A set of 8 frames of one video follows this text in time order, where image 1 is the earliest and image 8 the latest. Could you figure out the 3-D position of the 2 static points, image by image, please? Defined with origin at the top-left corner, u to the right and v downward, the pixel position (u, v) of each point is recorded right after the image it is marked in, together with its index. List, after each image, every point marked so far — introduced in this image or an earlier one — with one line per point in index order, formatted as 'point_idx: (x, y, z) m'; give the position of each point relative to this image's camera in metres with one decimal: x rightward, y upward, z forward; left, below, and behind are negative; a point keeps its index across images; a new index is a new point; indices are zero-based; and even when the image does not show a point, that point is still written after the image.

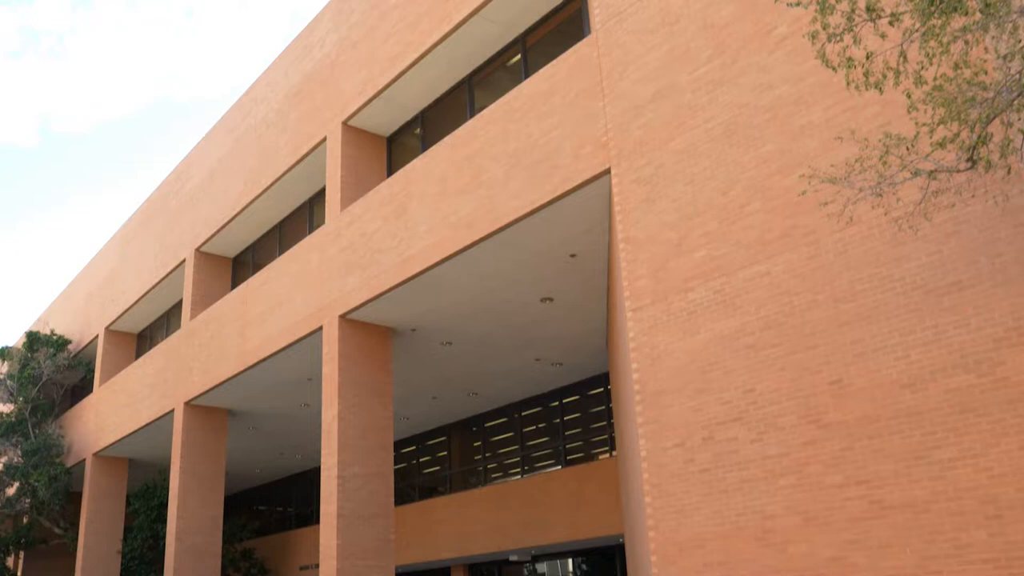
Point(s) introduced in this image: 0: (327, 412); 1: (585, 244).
0: (-3.3, -2.2, +14.9) m
1: (+1.2, +0.7, +13.2) m
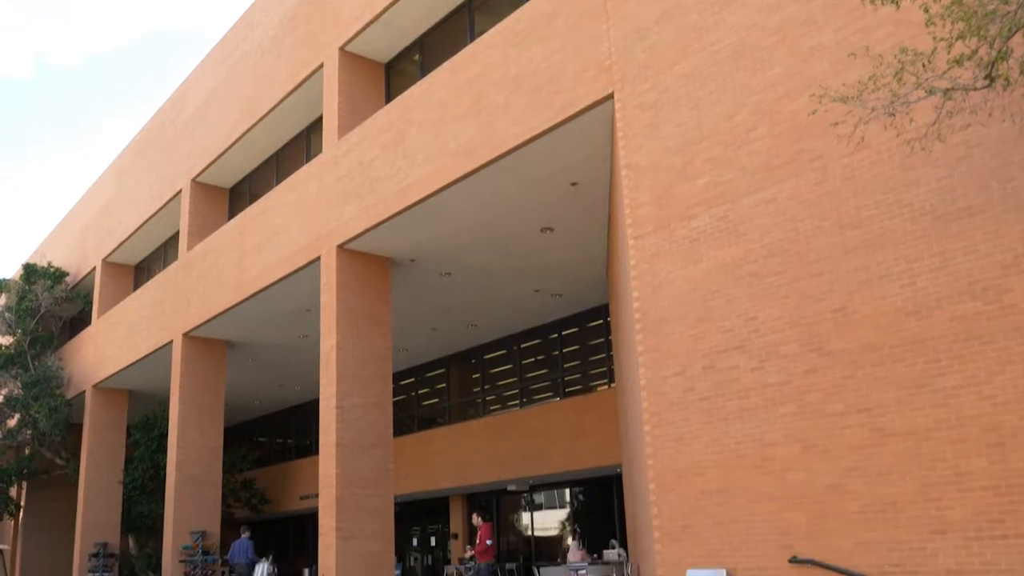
0: (-3.3, -1.0, +14.8) m
1: (+1.2, +1.8, +12.9) m
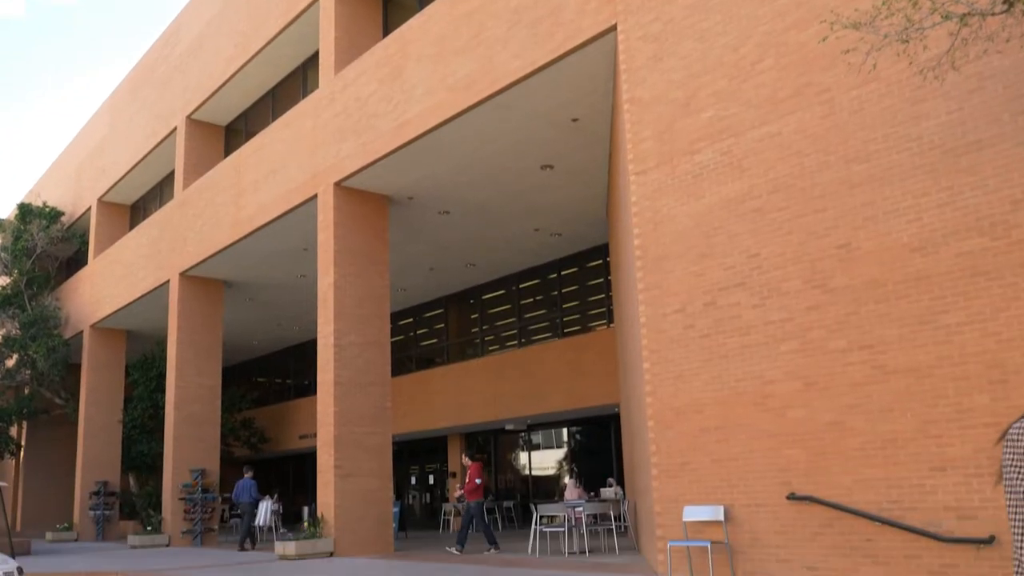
0: (-3.3, +0.1, +14.6) m
1: (+1.1, +2.8, +12.6) m
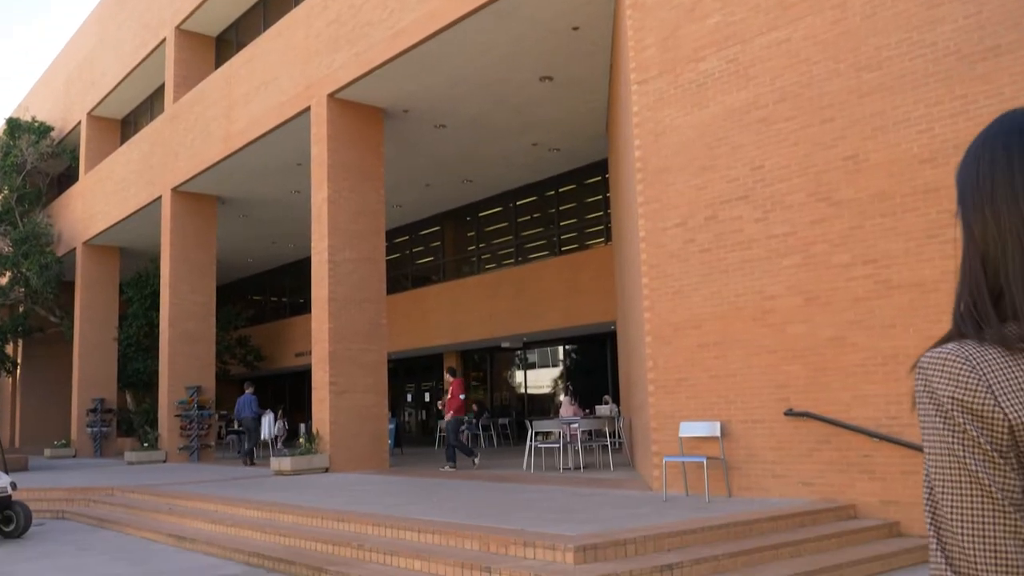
0: (-3.4, +1.6, +14.2) m
1: (+1.1, +4.0, +12.0) m
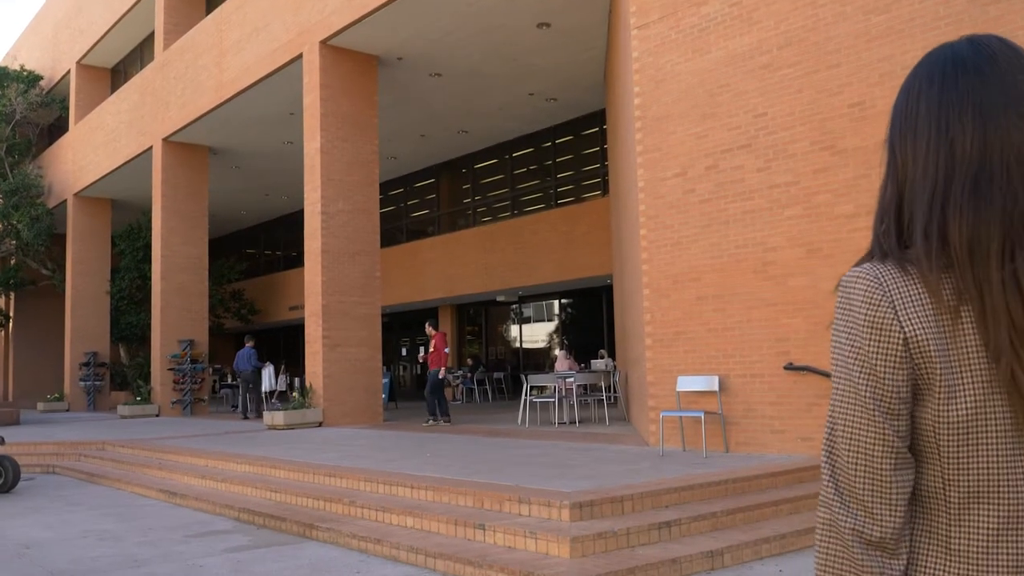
0: (-3.5, +2.4, +13.9) m
1: (+1.0, +4.7, +11.5) m
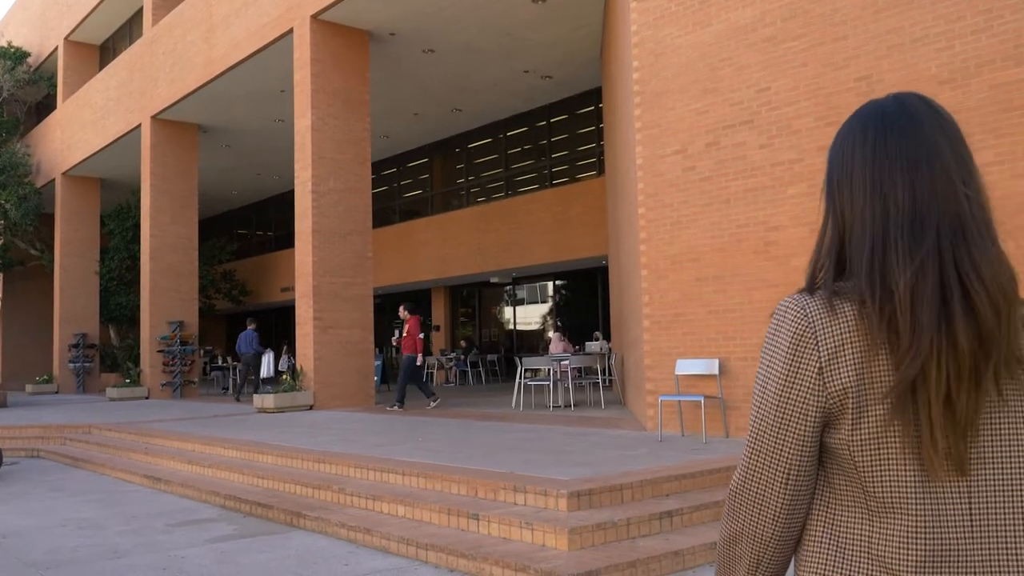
0: (-3.6, +2.7, +13.6) m
1: (+0.9, +5.0, +11.2) m
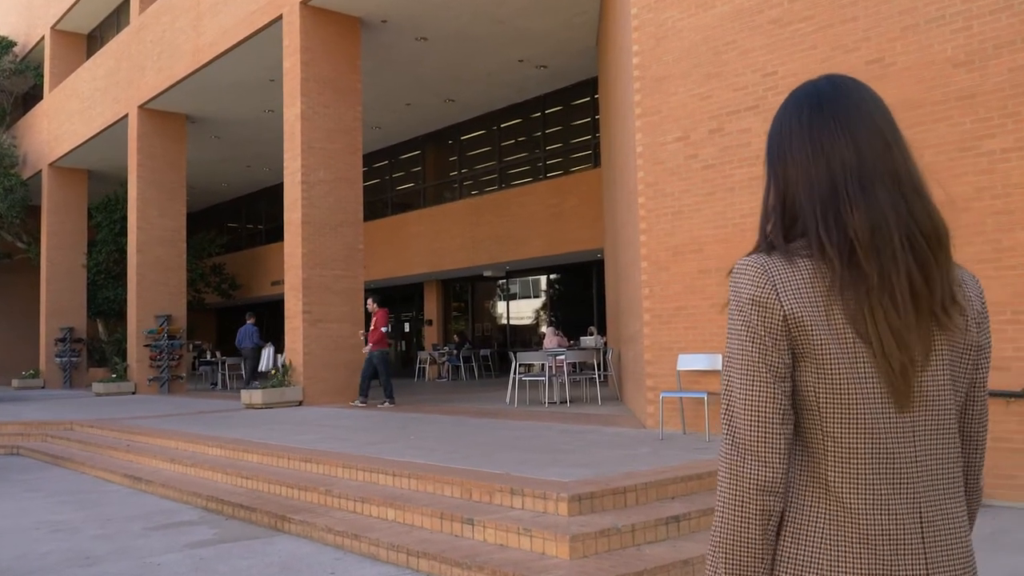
0: (-3.7, +2.8, +13.2) m
1: (+0.9, +5.0, +10.8) m
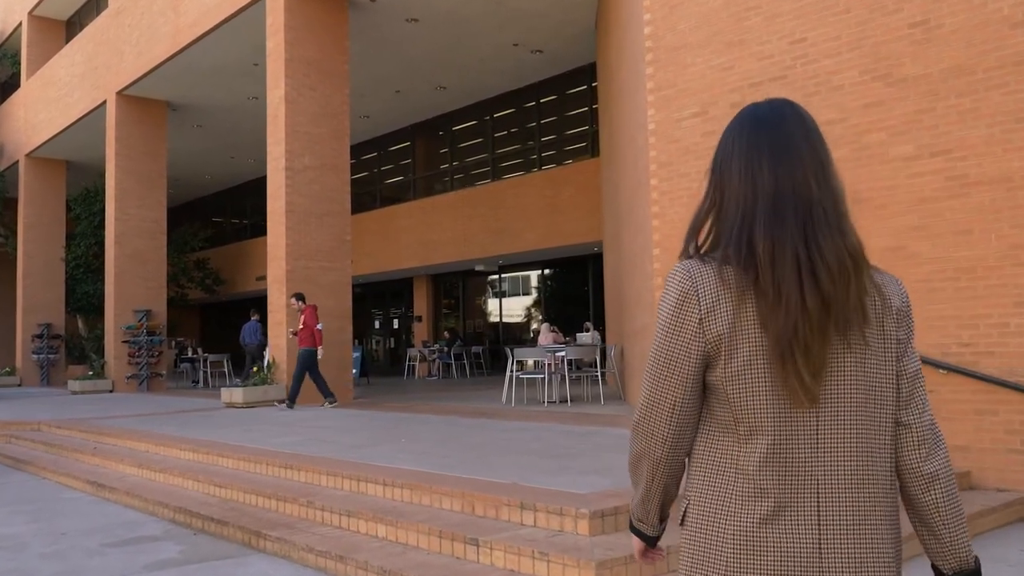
0: (-3.7, +3.0, +12.5) m
1: (+0.9, +5.2, +10.1) m
